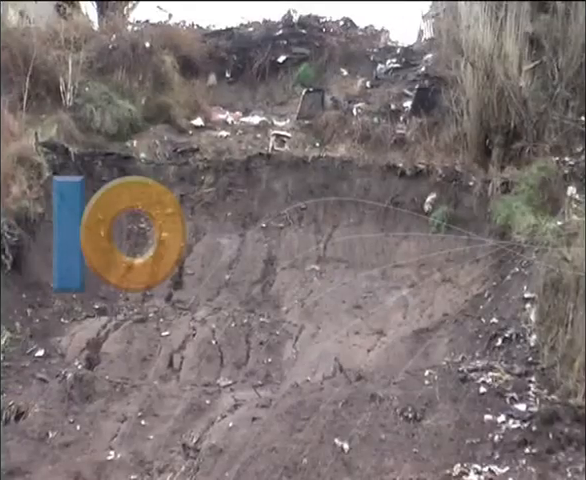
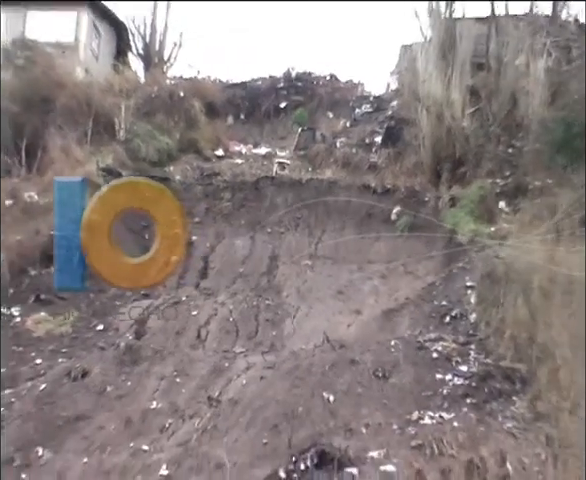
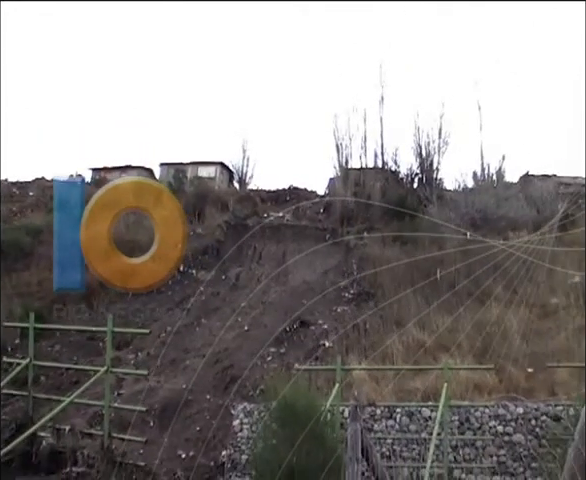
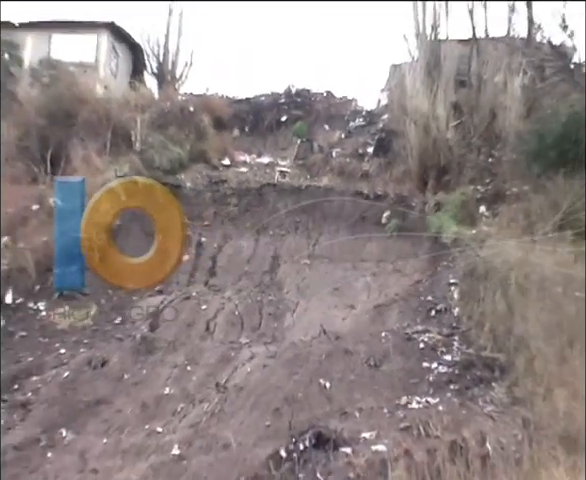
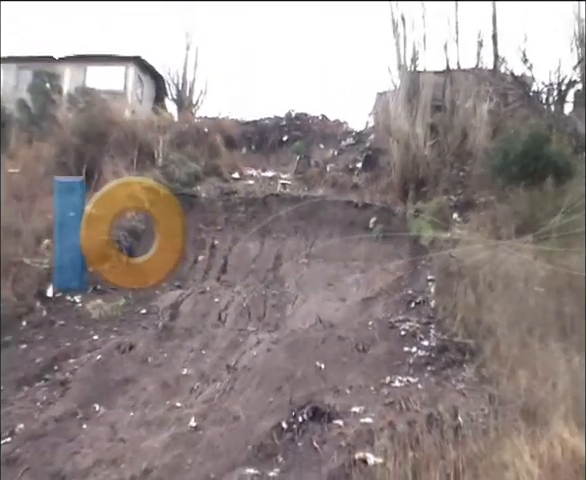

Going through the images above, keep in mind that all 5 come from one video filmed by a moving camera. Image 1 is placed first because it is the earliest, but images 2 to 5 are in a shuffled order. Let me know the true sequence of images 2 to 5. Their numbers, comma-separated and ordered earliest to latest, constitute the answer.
2, 4, 5, 3
